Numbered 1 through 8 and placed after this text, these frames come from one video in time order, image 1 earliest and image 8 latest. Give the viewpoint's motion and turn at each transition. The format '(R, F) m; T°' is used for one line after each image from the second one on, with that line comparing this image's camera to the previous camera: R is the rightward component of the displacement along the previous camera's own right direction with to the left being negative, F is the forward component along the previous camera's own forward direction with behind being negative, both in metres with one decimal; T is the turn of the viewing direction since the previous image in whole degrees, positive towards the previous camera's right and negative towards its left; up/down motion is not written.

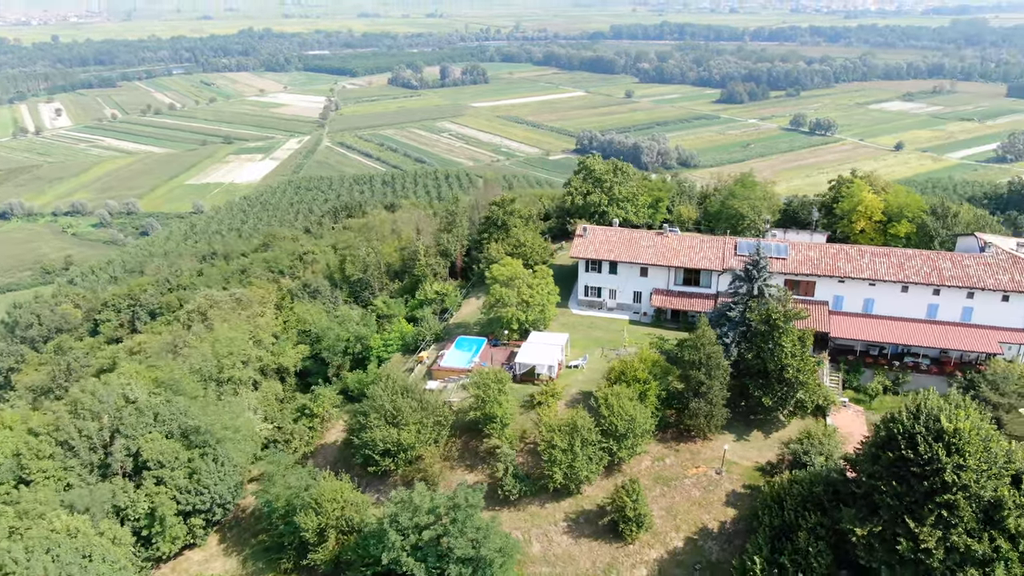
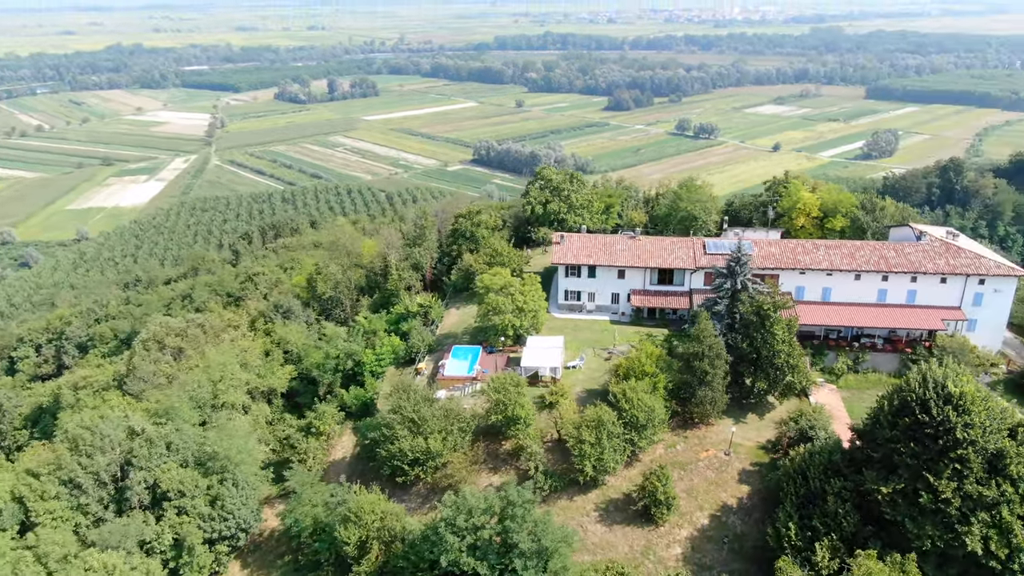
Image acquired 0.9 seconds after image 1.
(-4.2, -1.0) m; +8°
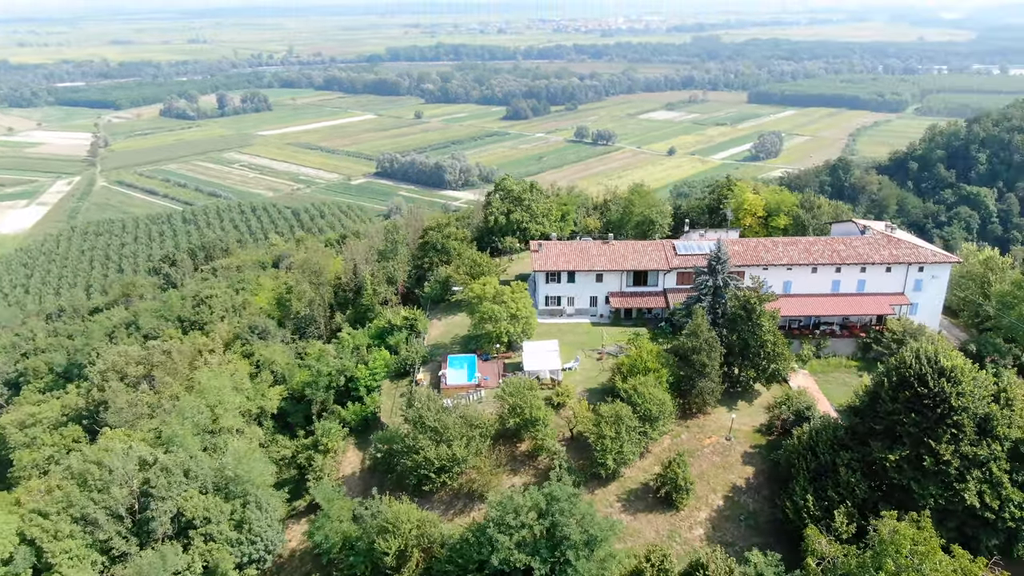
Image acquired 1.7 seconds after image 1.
(-4.1, -0.9) m; +7°
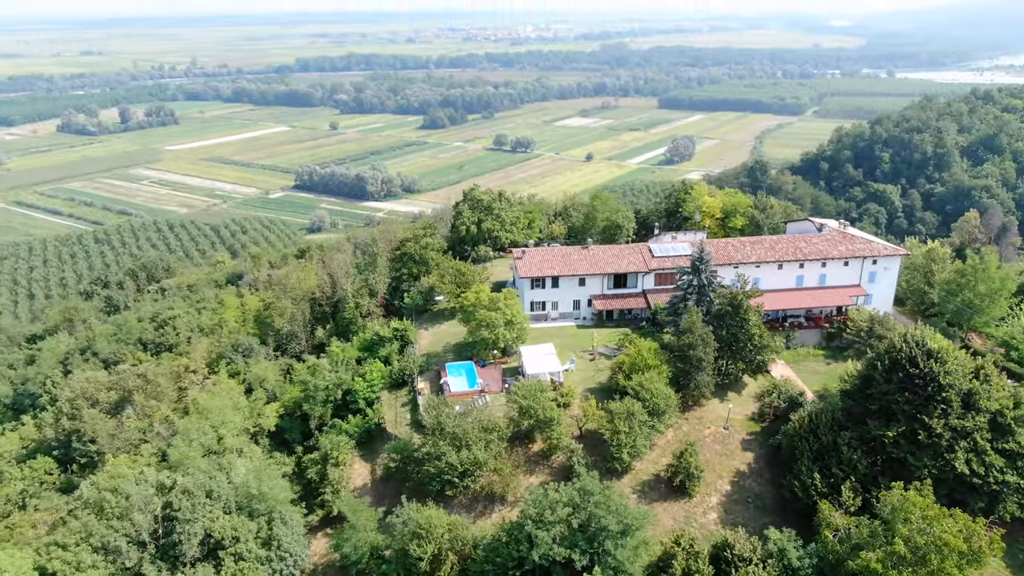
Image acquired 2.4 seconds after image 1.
(-3.5, -0.9) m; +6°
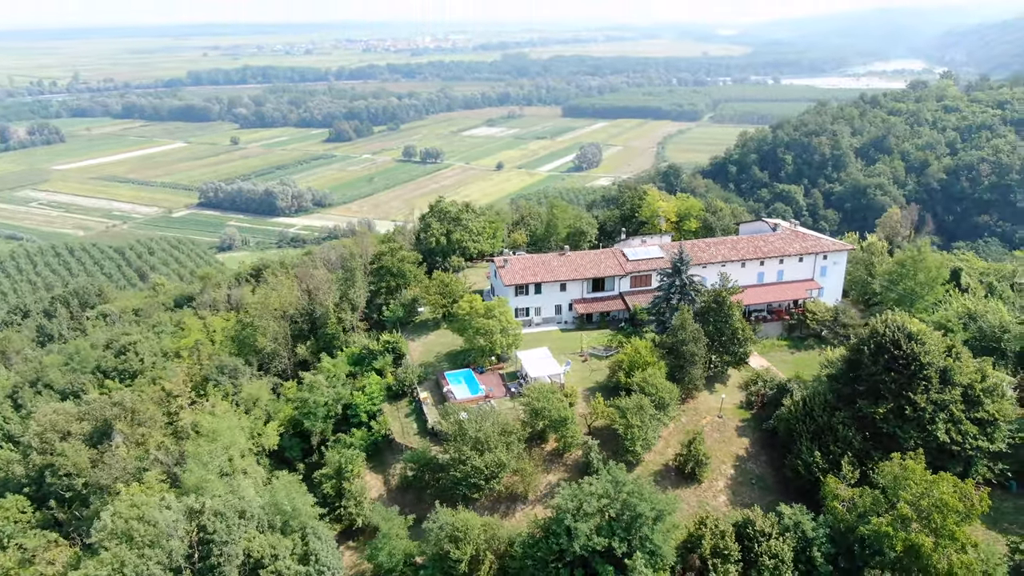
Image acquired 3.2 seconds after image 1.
(-4.1, -1.0) m; +7°
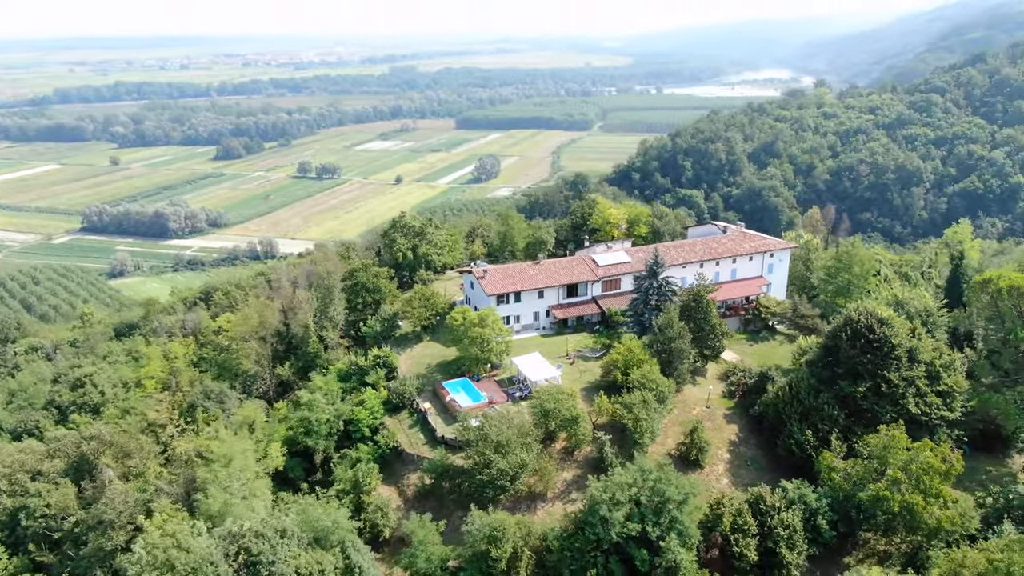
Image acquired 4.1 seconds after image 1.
(-4.7, -1.1) m; +8°
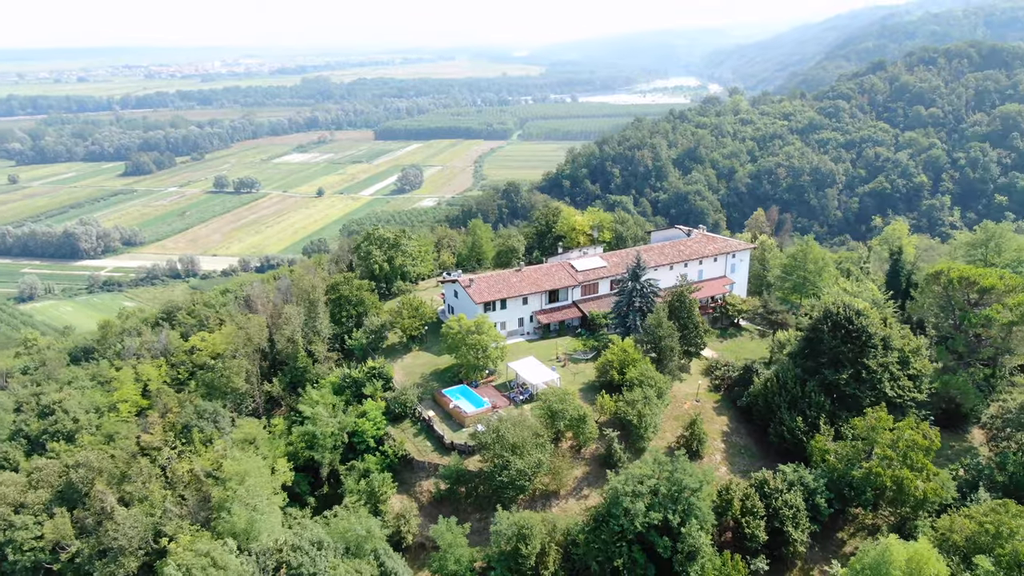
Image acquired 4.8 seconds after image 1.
(-3.8, -1.0) m; +6°
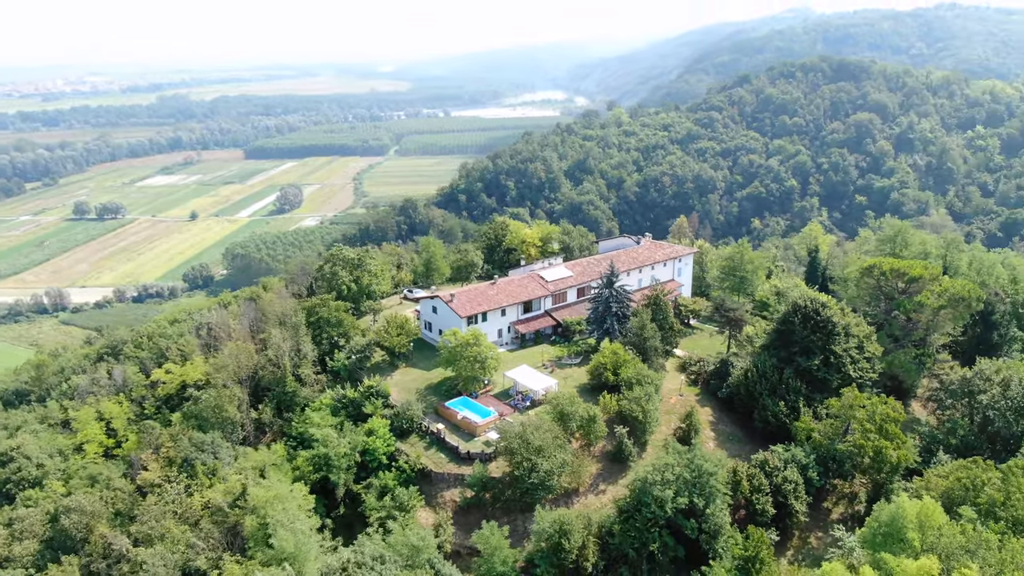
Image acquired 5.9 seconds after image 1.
(-6.2, -1.2) m; +9°
